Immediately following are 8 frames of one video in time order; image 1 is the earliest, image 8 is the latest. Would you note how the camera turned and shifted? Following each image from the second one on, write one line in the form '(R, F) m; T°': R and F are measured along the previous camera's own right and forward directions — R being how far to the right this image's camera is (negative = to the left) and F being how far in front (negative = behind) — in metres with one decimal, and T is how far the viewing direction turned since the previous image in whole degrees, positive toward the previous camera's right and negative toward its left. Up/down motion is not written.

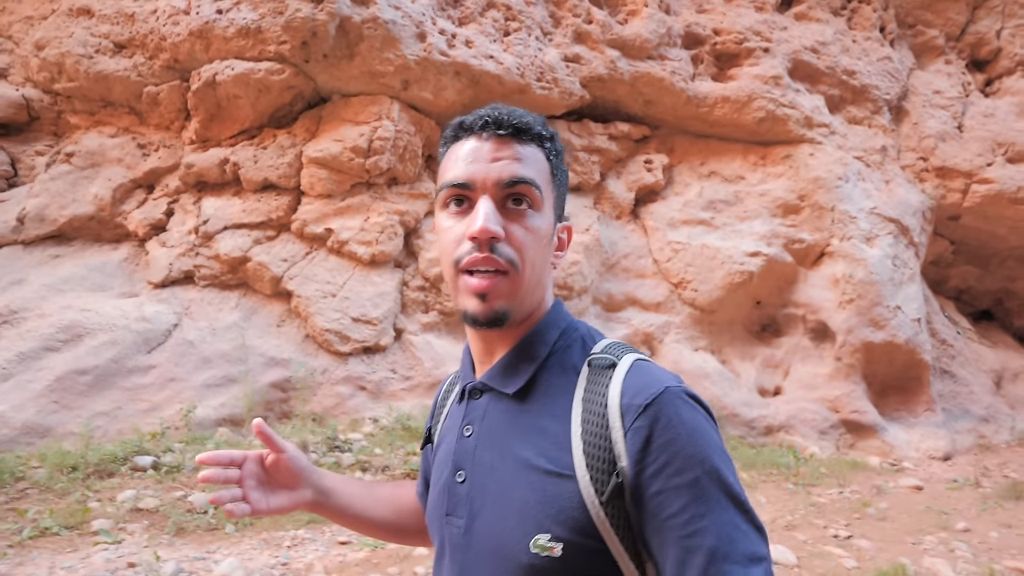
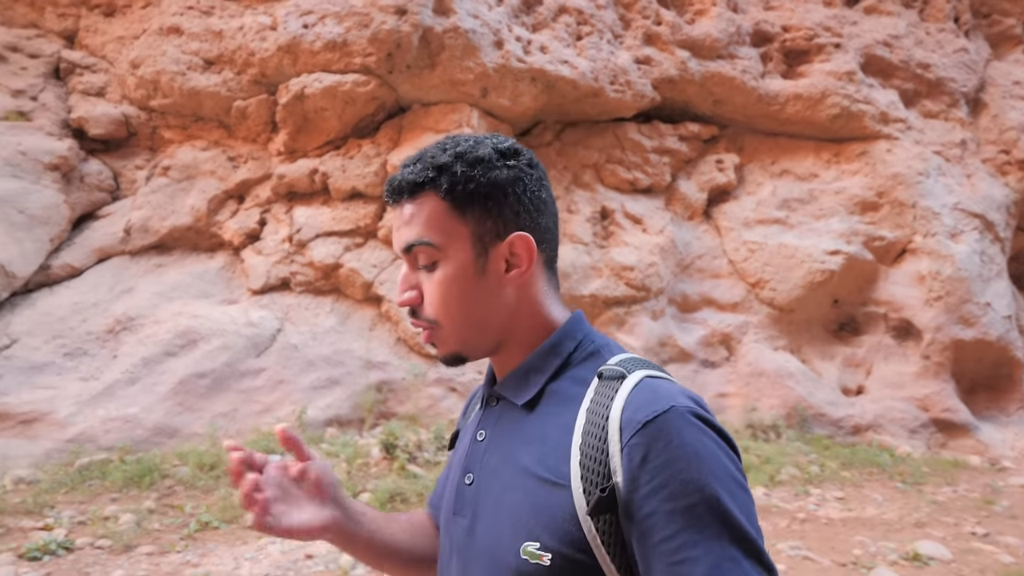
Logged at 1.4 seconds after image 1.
(-0.6, -0.1) m; -2°
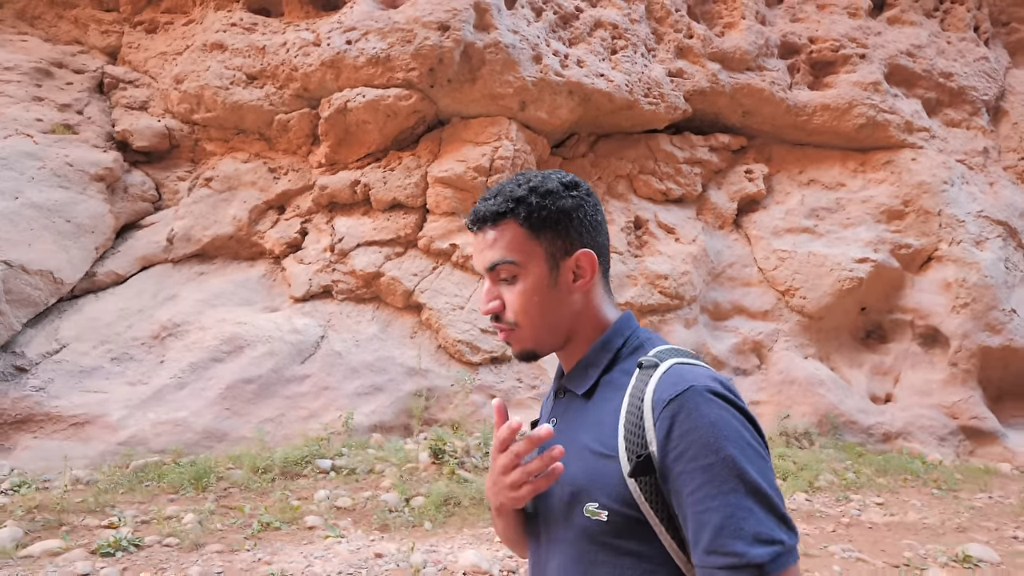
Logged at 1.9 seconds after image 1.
(-0.3, -0.1) m; -1°
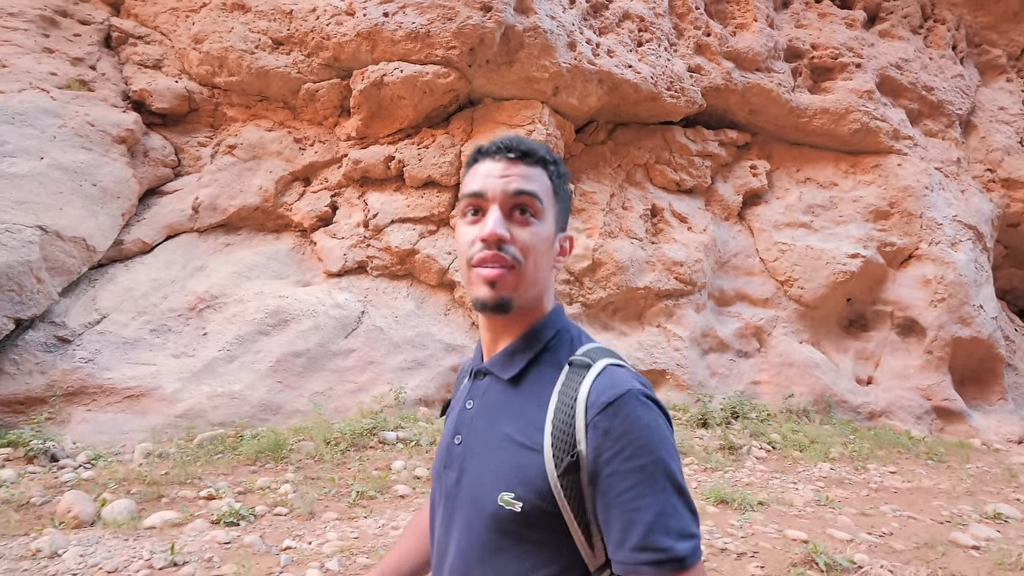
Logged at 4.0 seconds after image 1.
(-0.8, -0.1) m; +6°
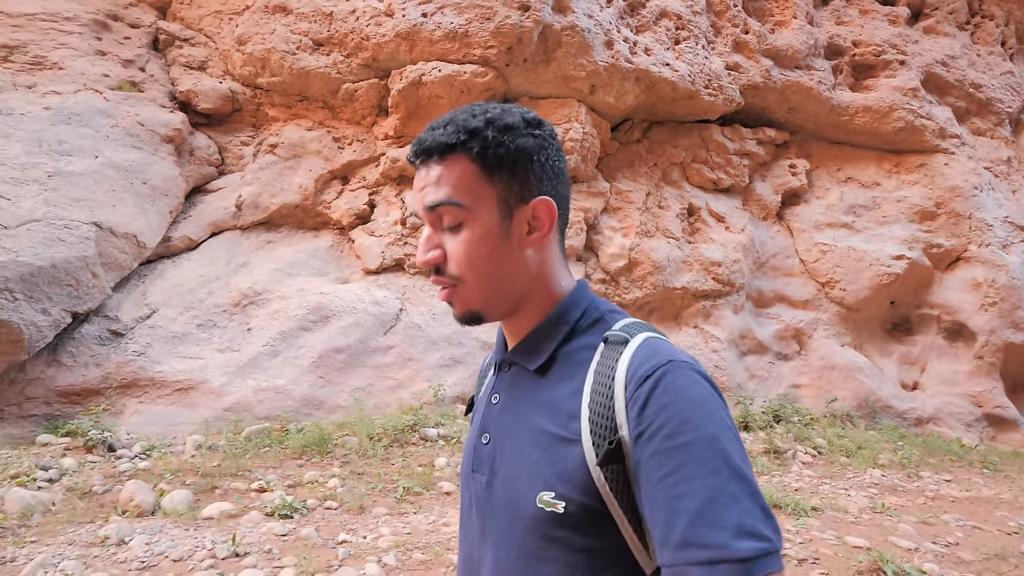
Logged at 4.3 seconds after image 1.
(-0.2, 0.0) m; -2°
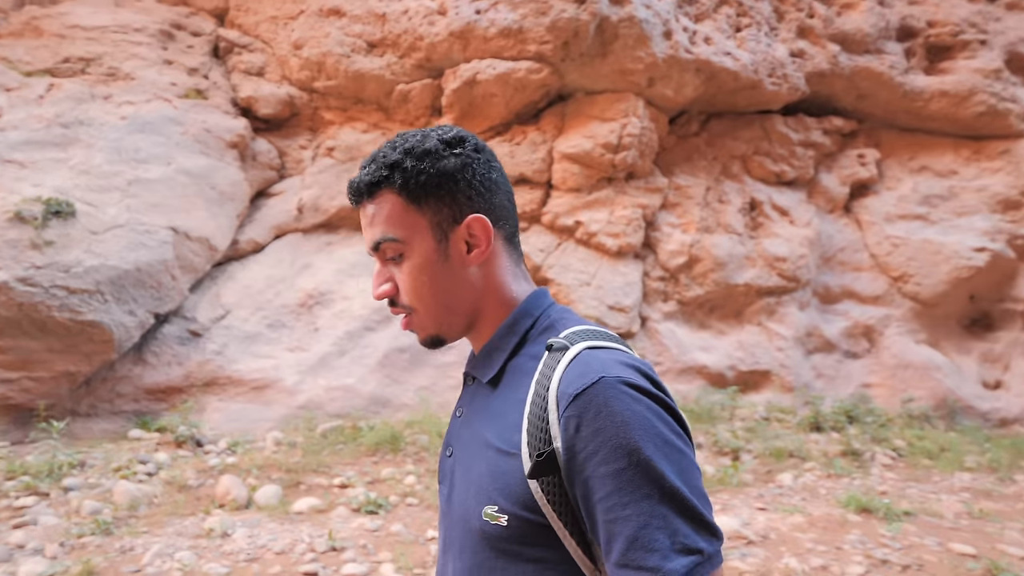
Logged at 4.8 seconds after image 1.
(-0.2, 0.0) m; -4°
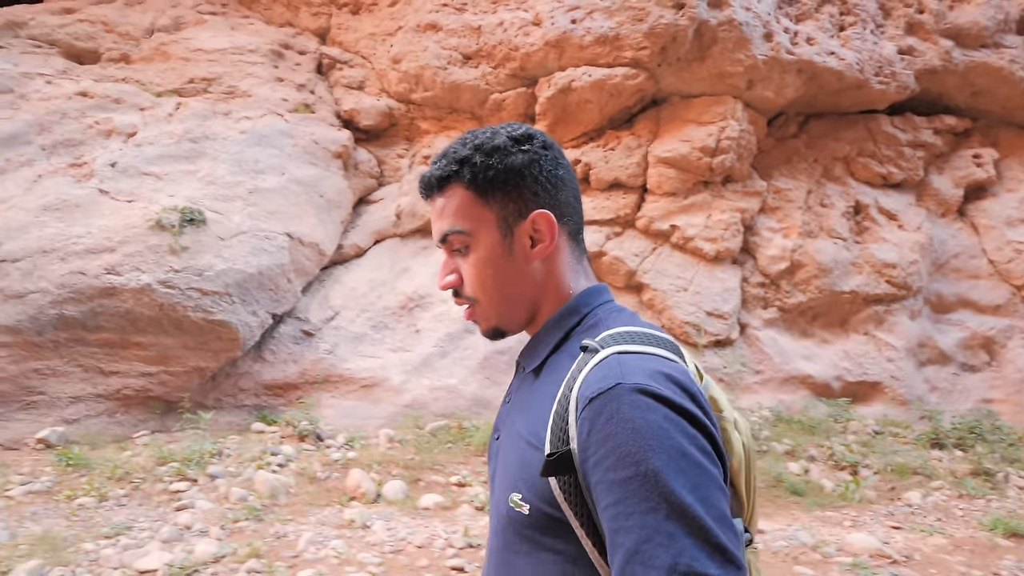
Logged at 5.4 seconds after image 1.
(-0.3, 0.0) m; -6°
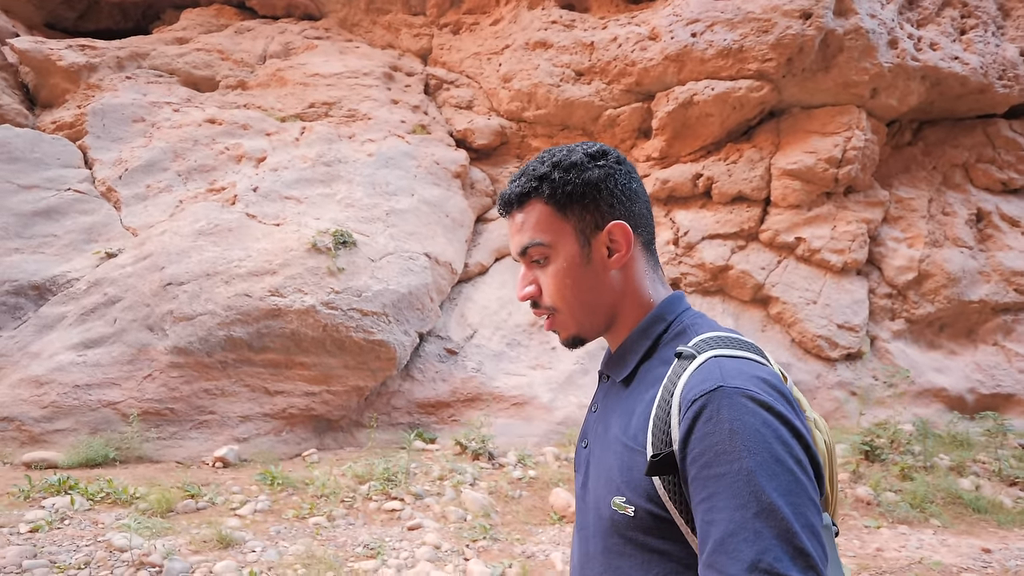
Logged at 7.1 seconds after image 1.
(-0.9, -0.1) m; -2°
